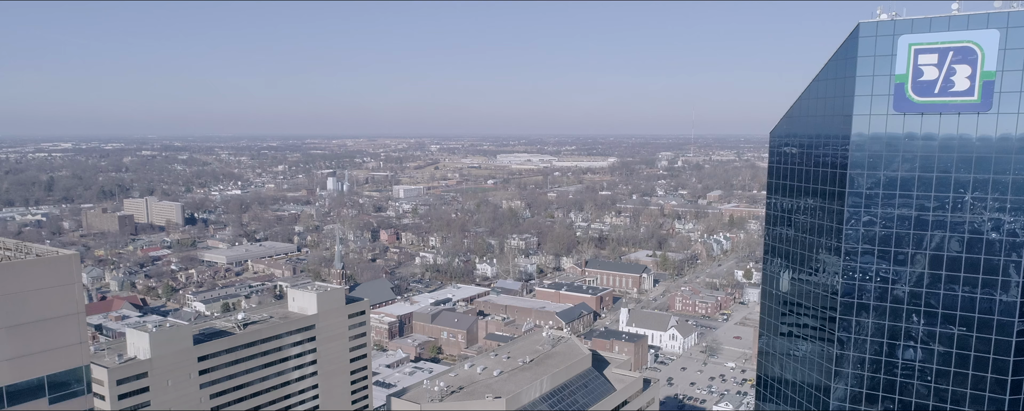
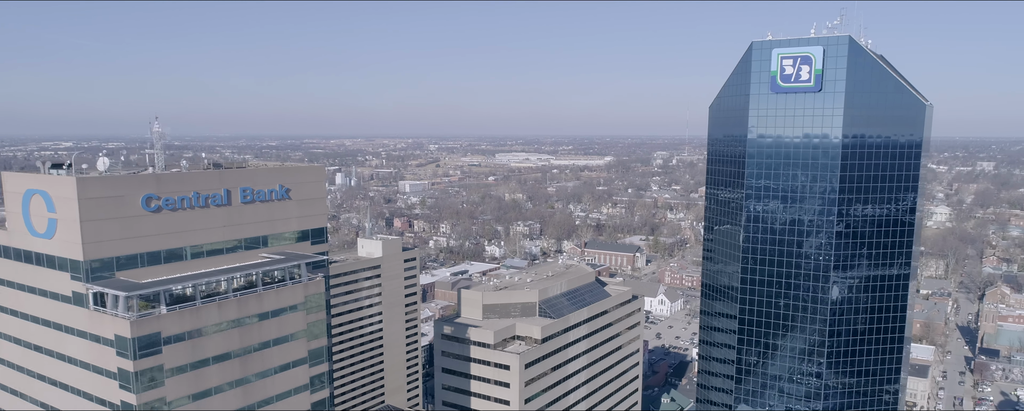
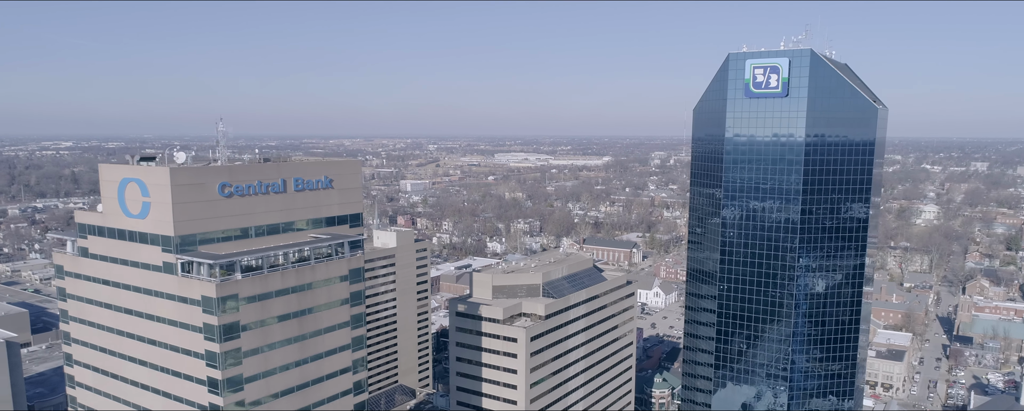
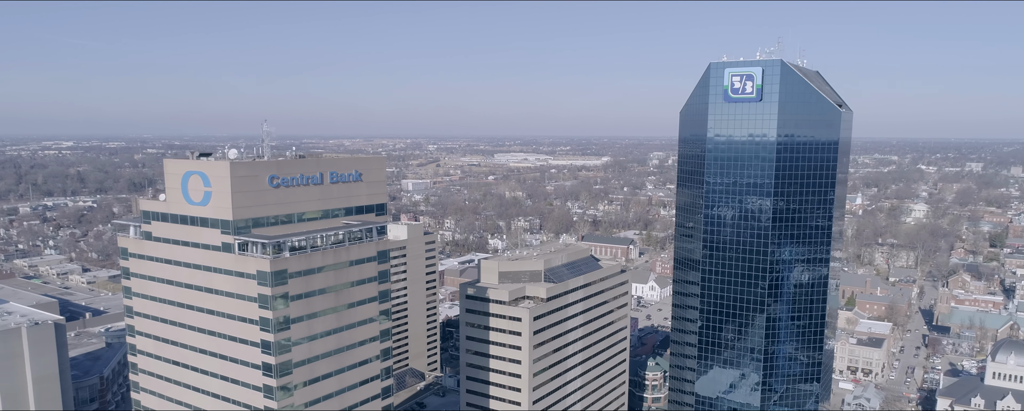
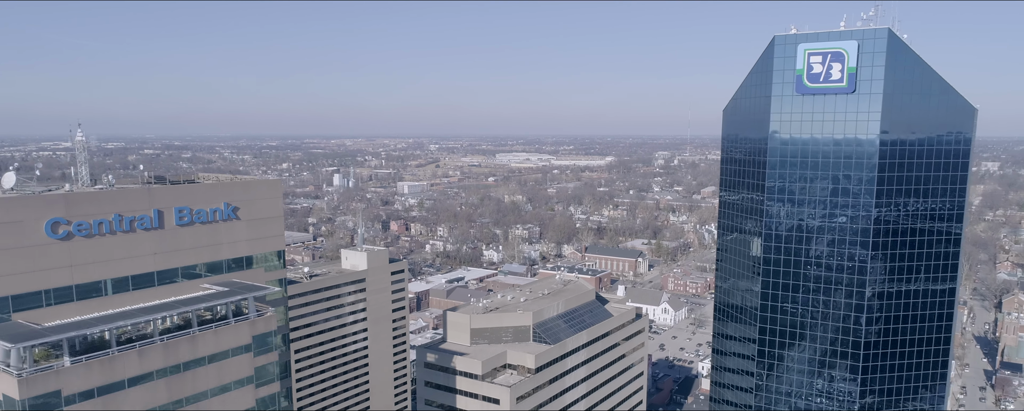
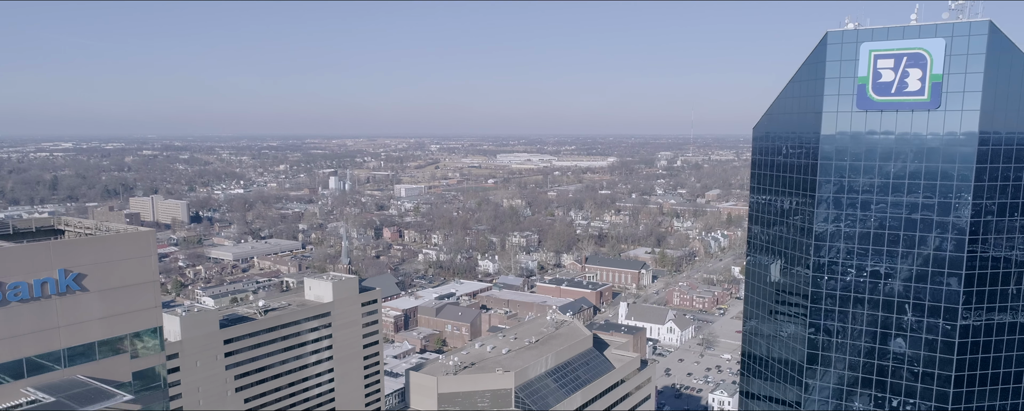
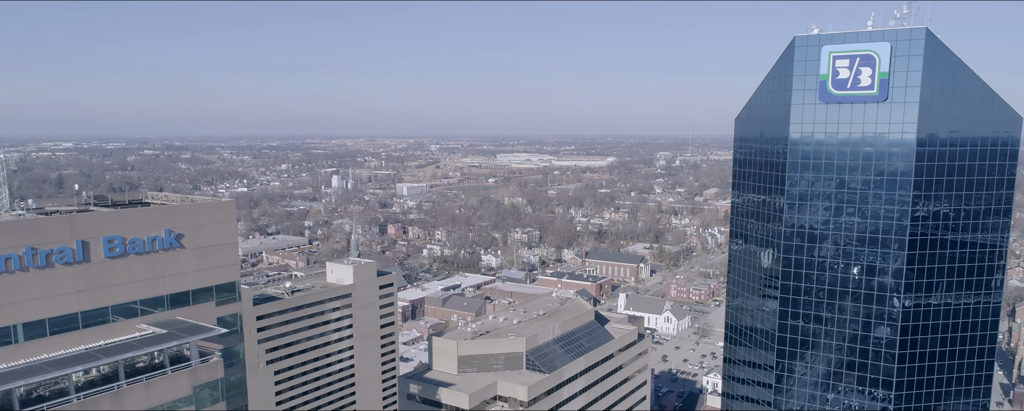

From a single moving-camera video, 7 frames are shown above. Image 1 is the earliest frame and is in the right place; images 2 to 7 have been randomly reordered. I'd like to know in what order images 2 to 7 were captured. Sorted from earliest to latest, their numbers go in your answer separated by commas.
6, 7, 5, 2, 3, 4
